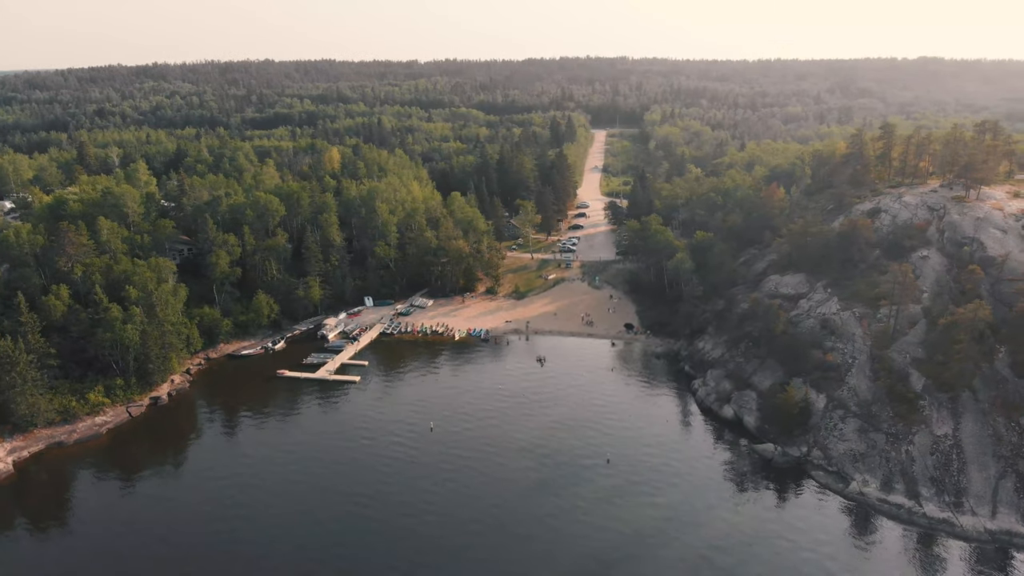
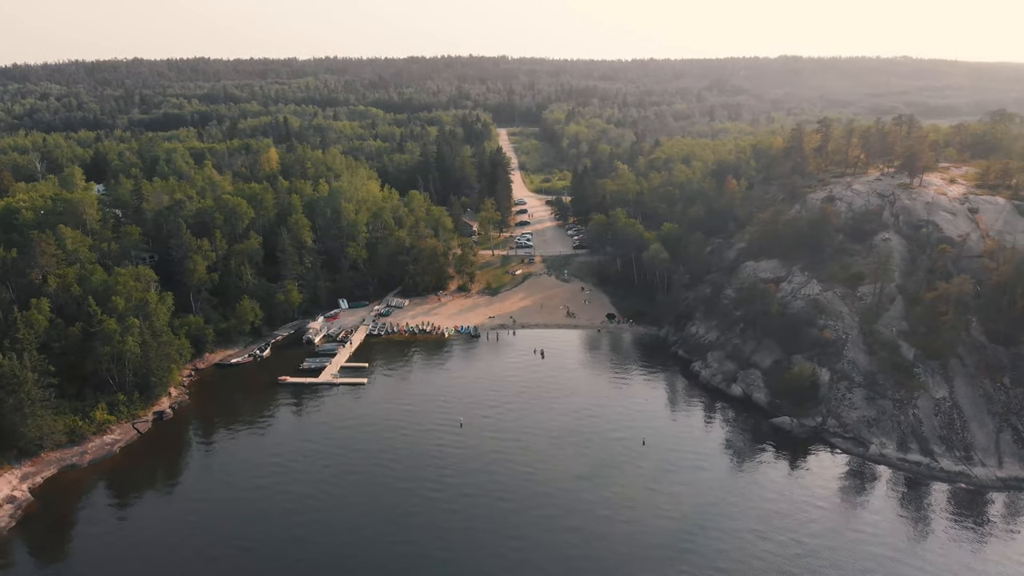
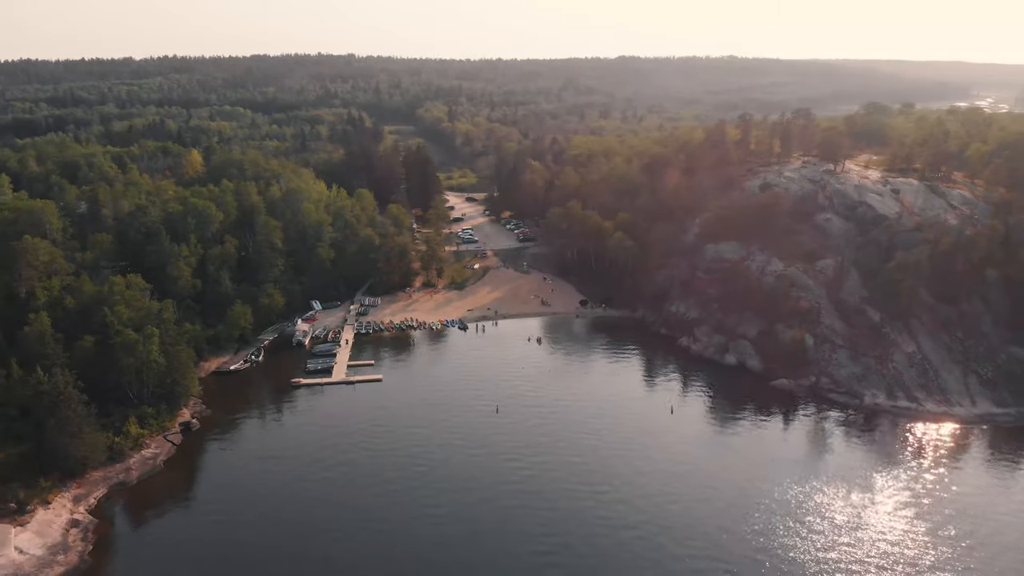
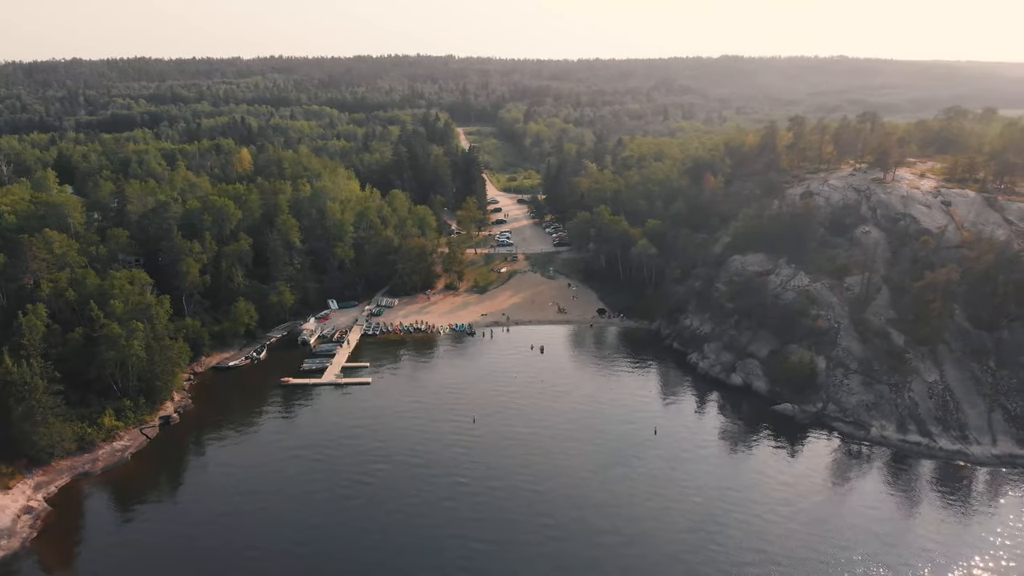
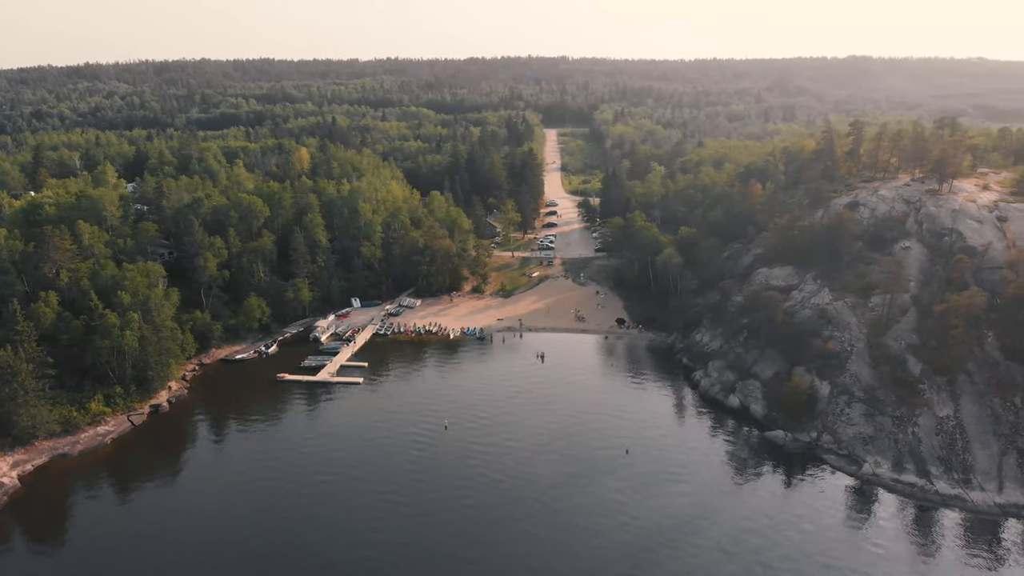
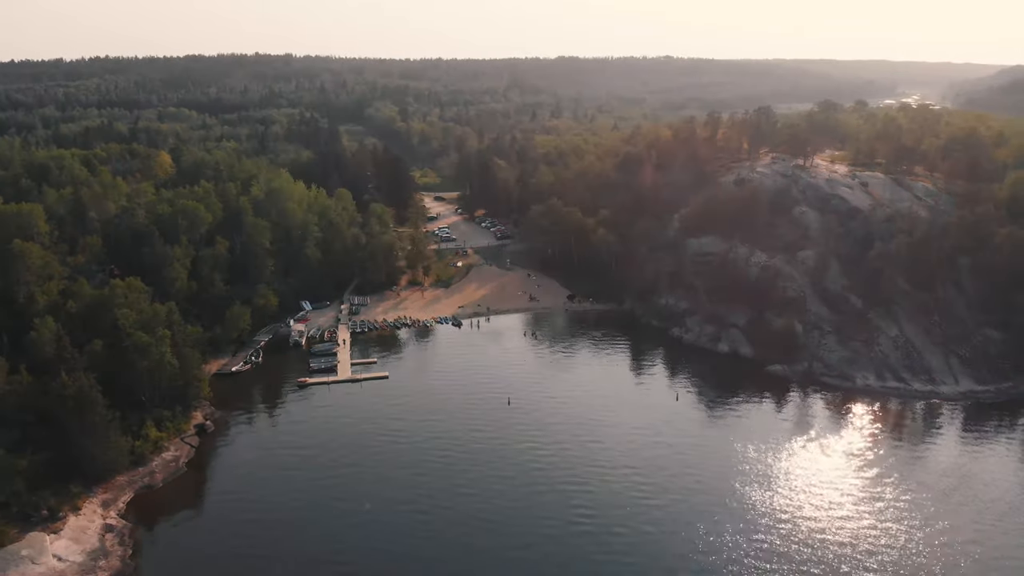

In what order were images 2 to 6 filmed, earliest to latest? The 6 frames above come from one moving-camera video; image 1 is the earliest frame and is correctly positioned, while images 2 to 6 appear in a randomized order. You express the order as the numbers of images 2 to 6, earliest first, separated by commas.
5, 2, 4, 3, 6
